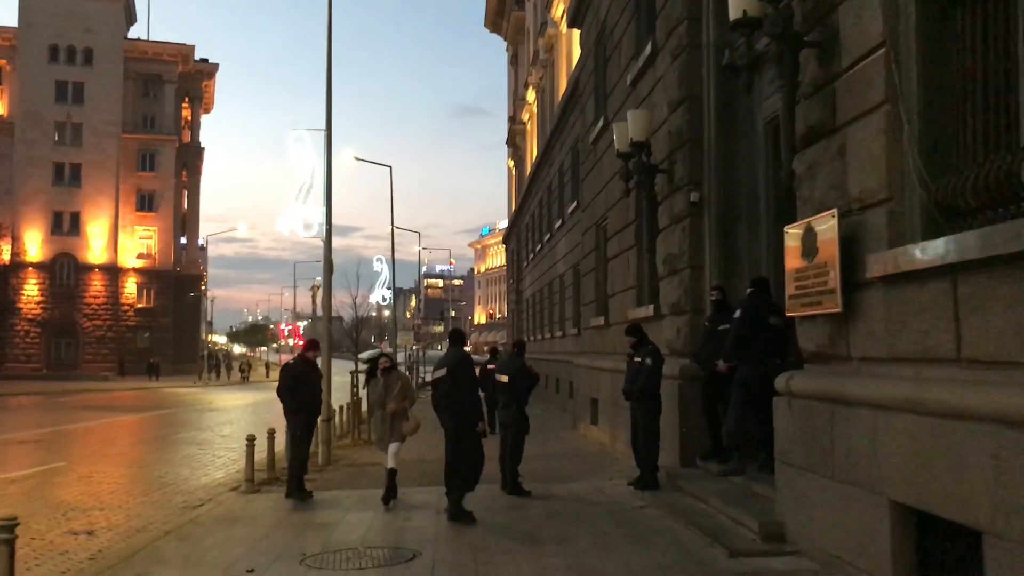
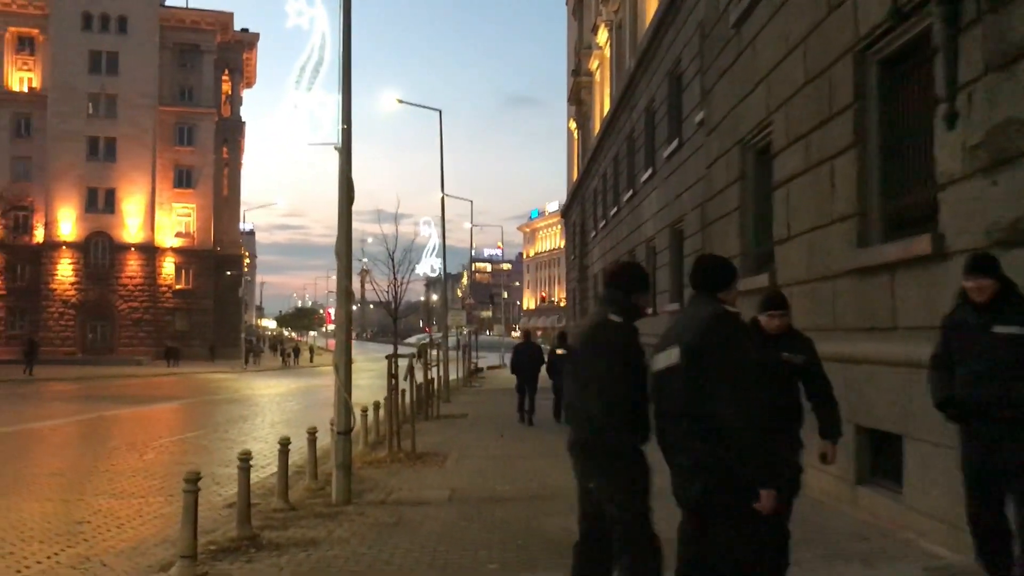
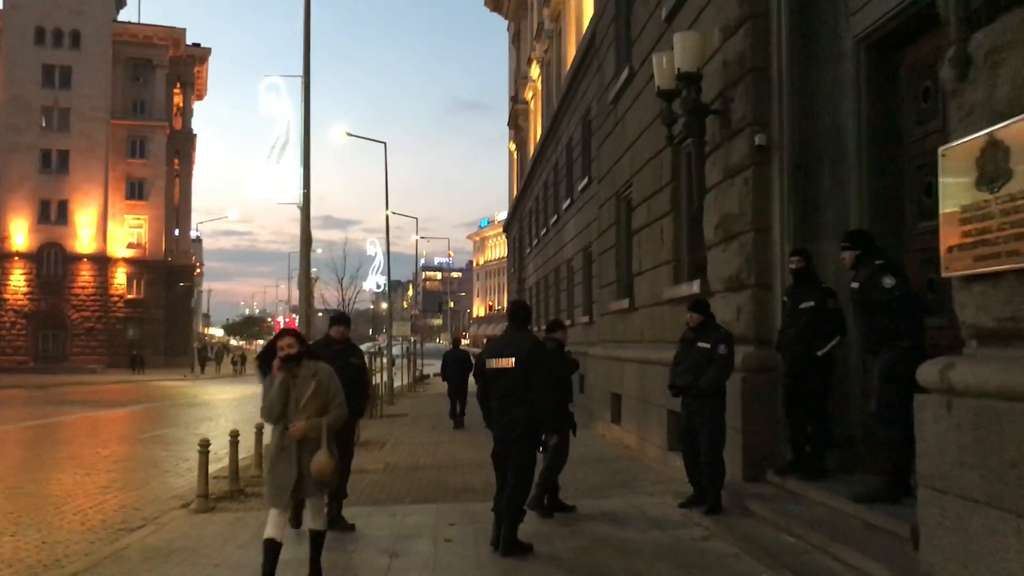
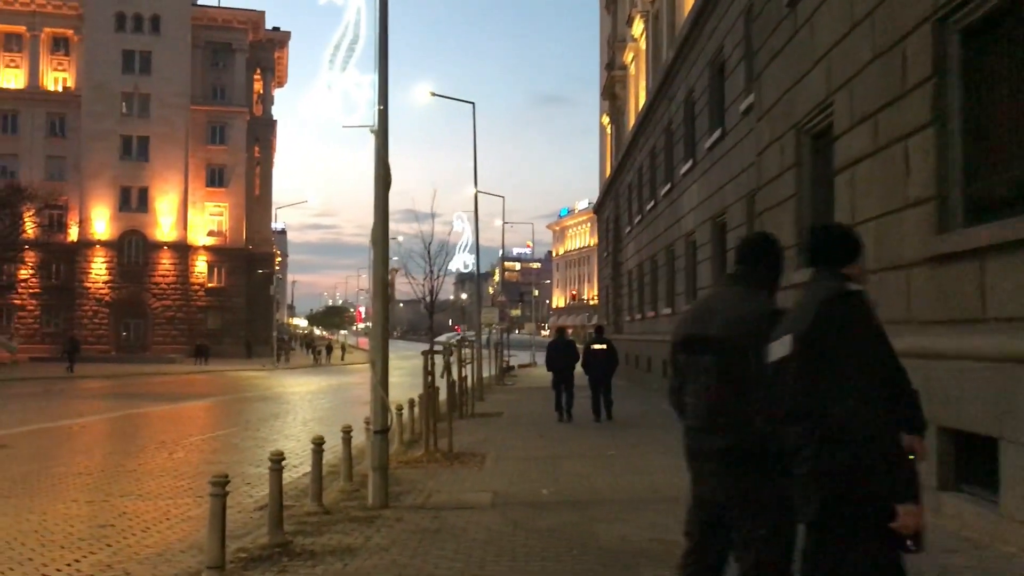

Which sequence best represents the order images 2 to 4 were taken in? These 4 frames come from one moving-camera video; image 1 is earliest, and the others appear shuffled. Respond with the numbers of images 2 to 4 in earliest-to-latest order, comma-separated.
3, 2, 4
